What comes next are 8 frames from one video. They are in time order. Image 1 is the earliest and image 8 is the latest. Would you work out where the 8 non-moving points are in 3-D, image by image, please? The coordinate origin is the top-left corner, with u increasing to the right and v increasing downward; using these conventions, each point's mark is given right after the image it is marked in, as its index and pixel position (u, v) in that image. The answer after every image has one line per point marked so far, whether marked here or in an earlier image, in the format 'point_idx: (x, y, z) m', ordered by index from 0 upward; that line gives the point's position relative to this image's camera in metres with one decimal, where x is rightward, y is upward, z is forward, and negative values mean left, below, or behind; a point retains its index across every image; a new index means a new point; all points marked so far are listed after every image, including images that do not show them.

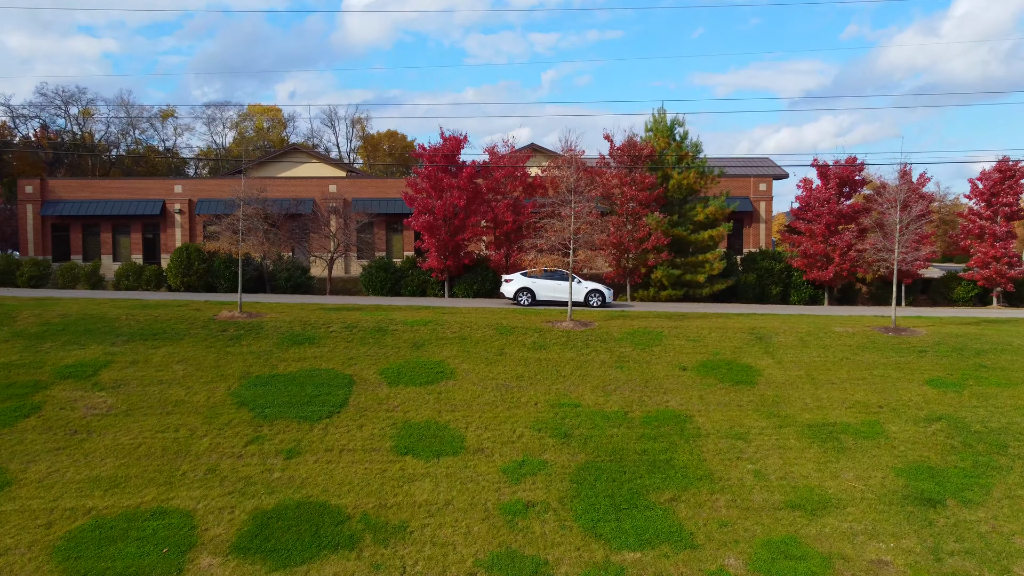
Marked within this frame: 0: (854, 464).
0: (+3.6, -1.9, +10.7) m
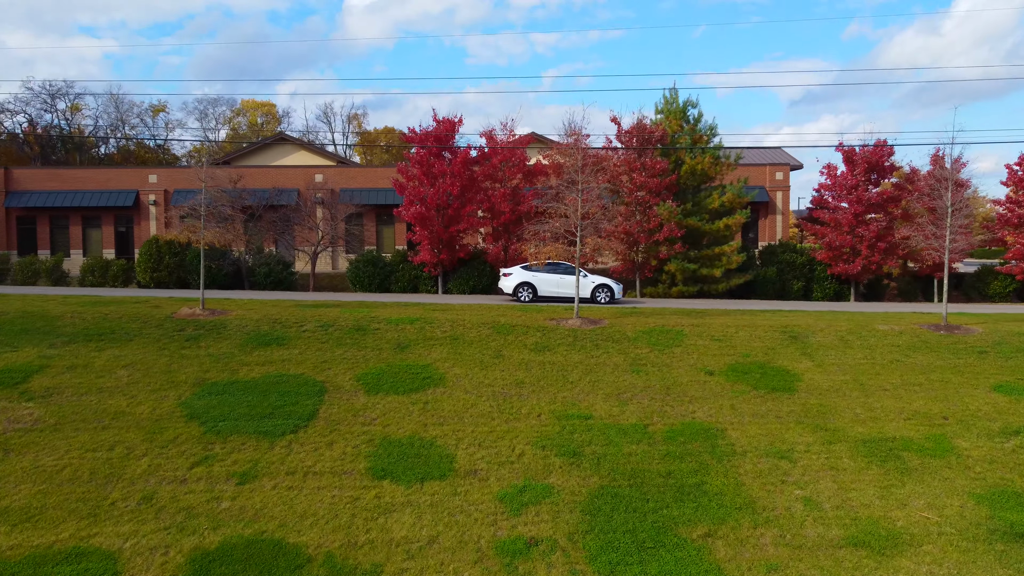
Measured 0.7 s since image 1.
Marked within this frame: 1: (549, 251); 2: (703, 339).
0: (+3.6, -1.8, +8.8) m
1: (+0.5, +0.6, +16.9) m
2: (+2.4, -0.6, +12.6) m
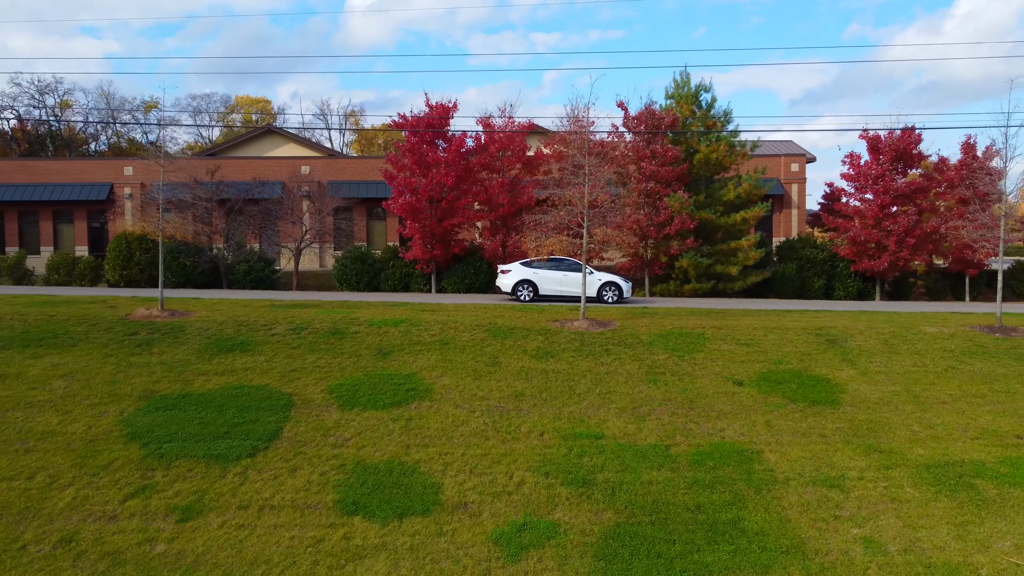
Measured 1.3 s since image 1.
0: (+3.6, -1.7, +7.3) m
1: (+0.5, +0.7, +15.4) m
2: (+2.4, -0.6, +11.0) m
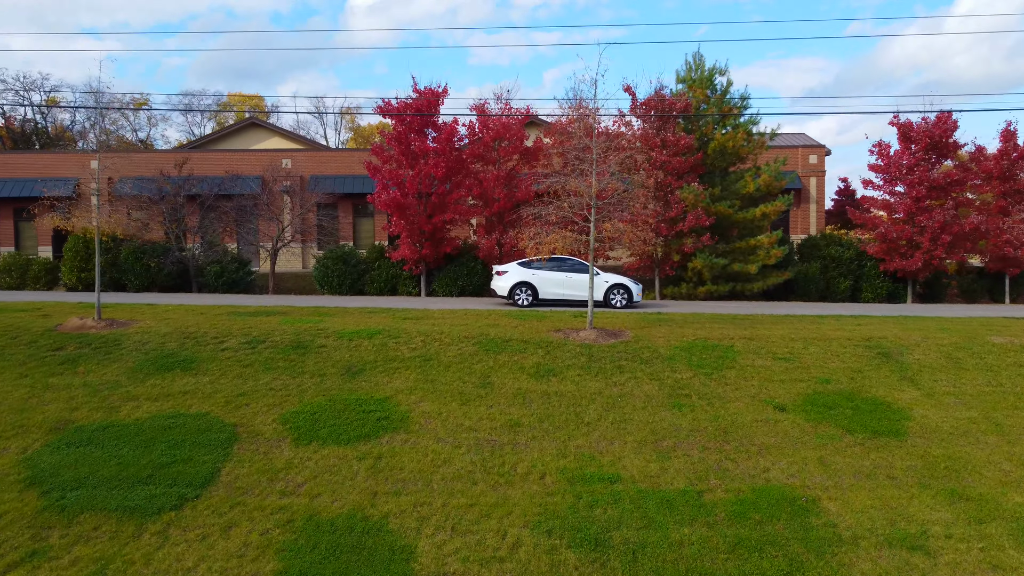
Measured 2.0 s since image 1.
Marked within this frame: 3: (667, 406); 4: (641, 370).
0: (+3.6, -1.8, +5.6) m
1: (+0.5, +0.6, +13.6) m
2: (+2.3, -0.7, +9.3) m
3: (+1.3, -1.0, +8.2) m
4: (+1.2, -0.7, +9.0) m
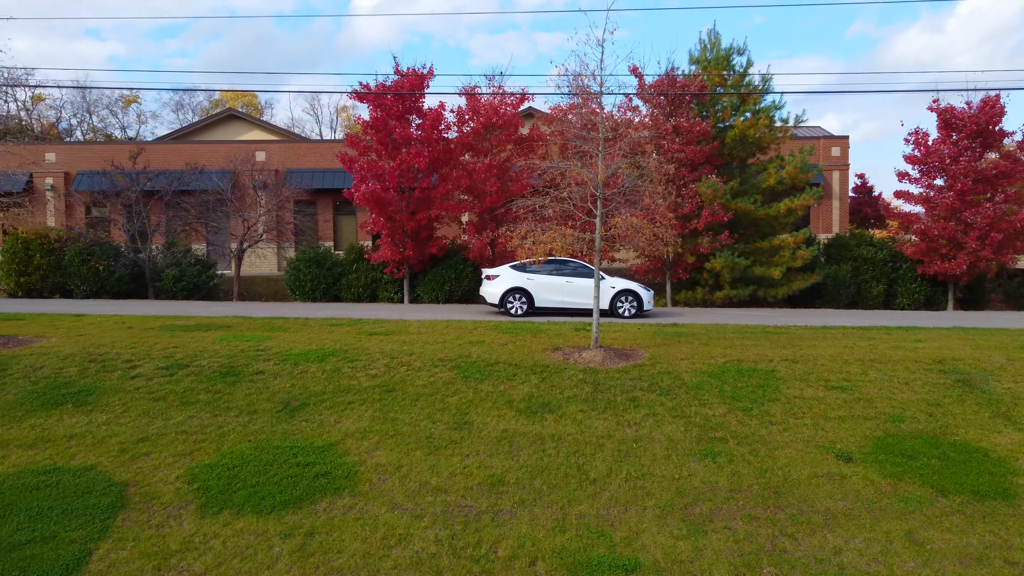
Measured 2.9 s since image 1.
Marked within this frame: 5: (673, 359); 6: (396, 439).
0: (+3.4, -1.9, +3.7) m
1: (+0.4, +0.5, +11.7) m
2: (+2.2, -0.7, +7.4) m
3: (+1.2, -1.0, +6.3) m
4: (+1.0, -0.8, +7.1) m
5: (+1.3, -0.6, +8.2) m
6: (-0.7, -1.0, +6.4) m
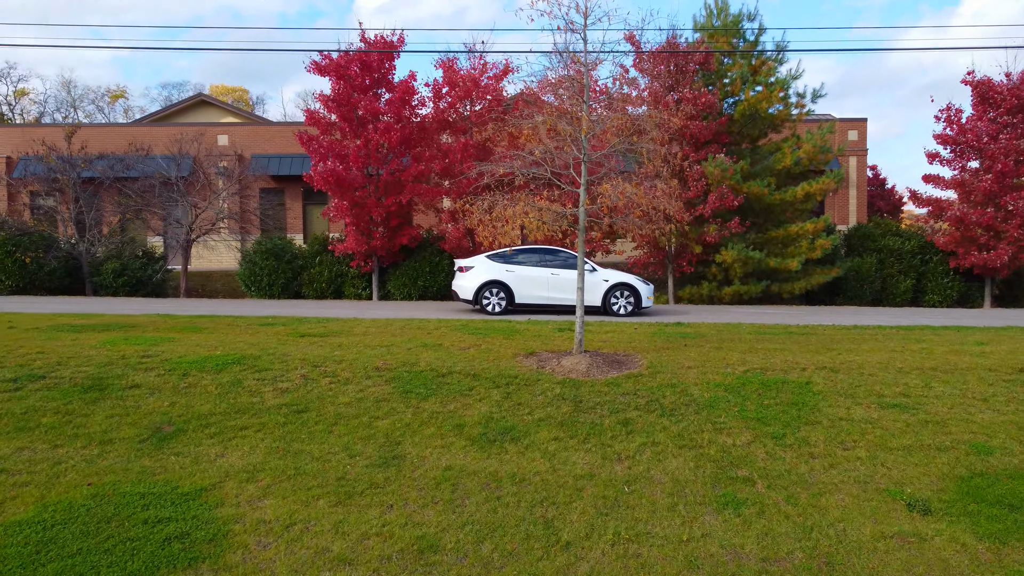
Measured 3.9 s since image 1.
0: (+3.2, -1.8, +1.9) m
1: (+0.1, +0.6, +9.9) m
2: (+2.0, -0.7, +5.6) m
3: (+0.9, -1.0, +4.5) m
4: (+0.8, -0.7, +5.3) m
5: (+1.1, -0.5, +6.4) m
6: (-1.0, -0.9, +4.6) m
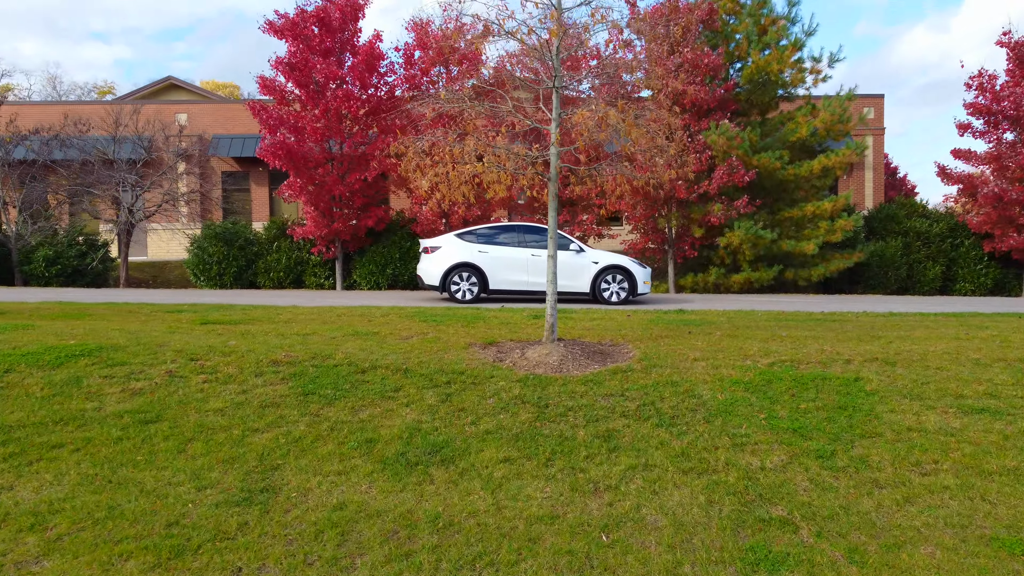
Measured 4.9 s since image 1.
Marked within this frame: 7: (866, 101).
0: (+2.9, -1.6, +0.3) m
1: (-0.1, +0.8, +8.4) m
2: (+1.7, -0.5, +4.0) m
3: (+0.7, -0.8, +3.0) m
4: (+0.5, -0.6, +3.7) m
5: (+0.8, -0.3, +4.8) m
6: (-1.2, -0.7, +3.1) m
7: (+6.3, +3.3, +17.7) m
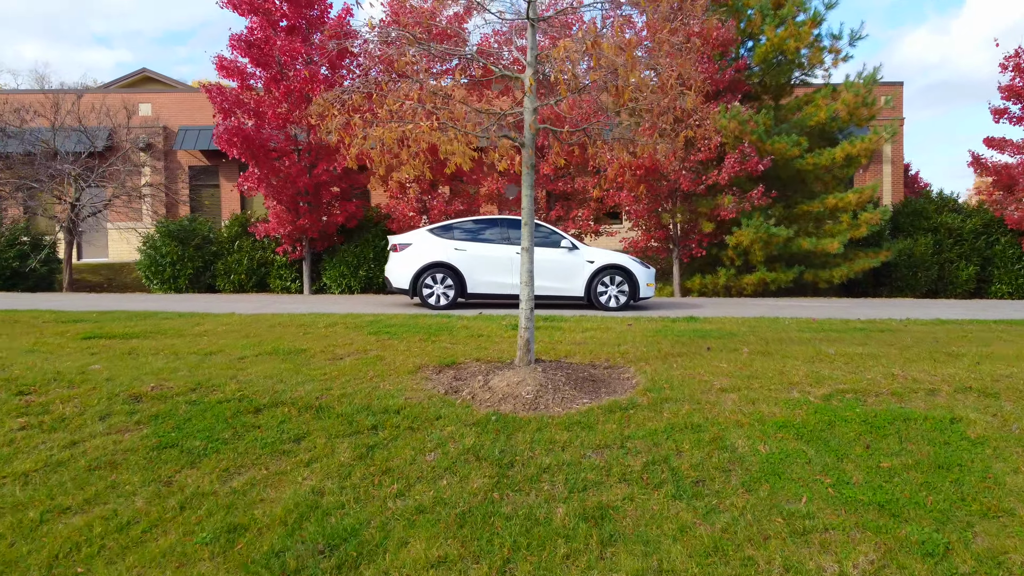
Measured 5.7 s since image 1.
0: (+2.8, -1.6, -1.0) m
1: (-0.3, +0.7, +7.1) m
2: (+1.6, -0.5, +2.7) m
3: (+0.5, -0.8, +1.7) m
4: (+0.4, -0.6, +2.4) m
5: (+0.7, -0.4, +3.5) m
6: (-1.4, -0.7, +1.8) m
7: (+6.1, +3.3, +16.5) m
